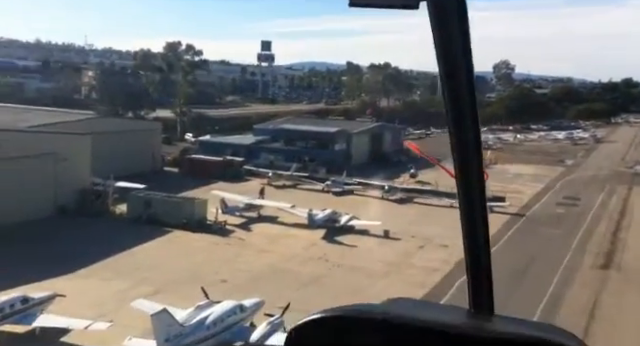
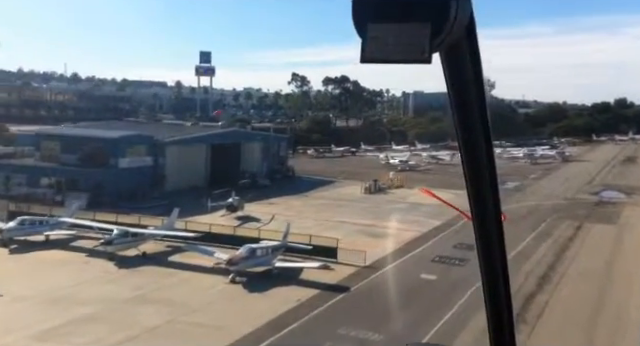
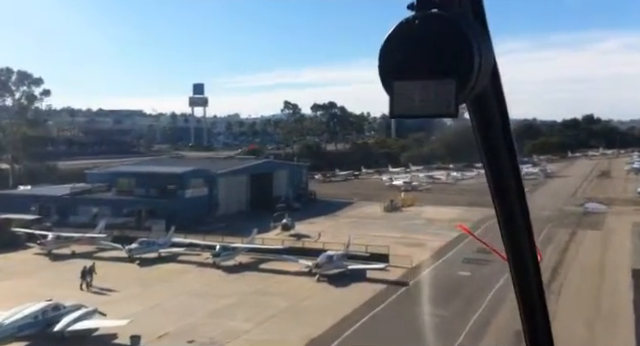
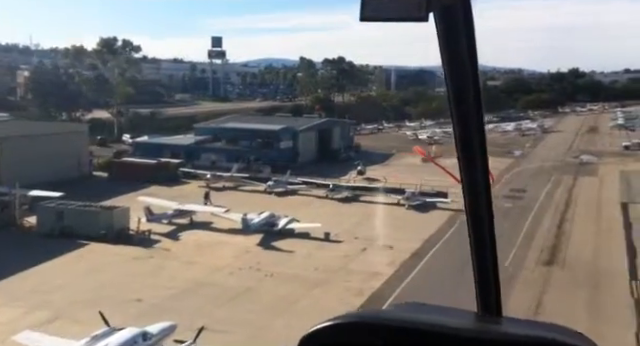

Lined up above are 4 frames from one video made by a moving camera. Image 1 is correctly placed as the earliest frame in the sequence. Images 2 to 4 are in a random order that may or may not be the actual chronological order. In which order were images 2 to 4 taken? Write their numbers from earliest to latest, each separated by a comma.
4, 3, 2
